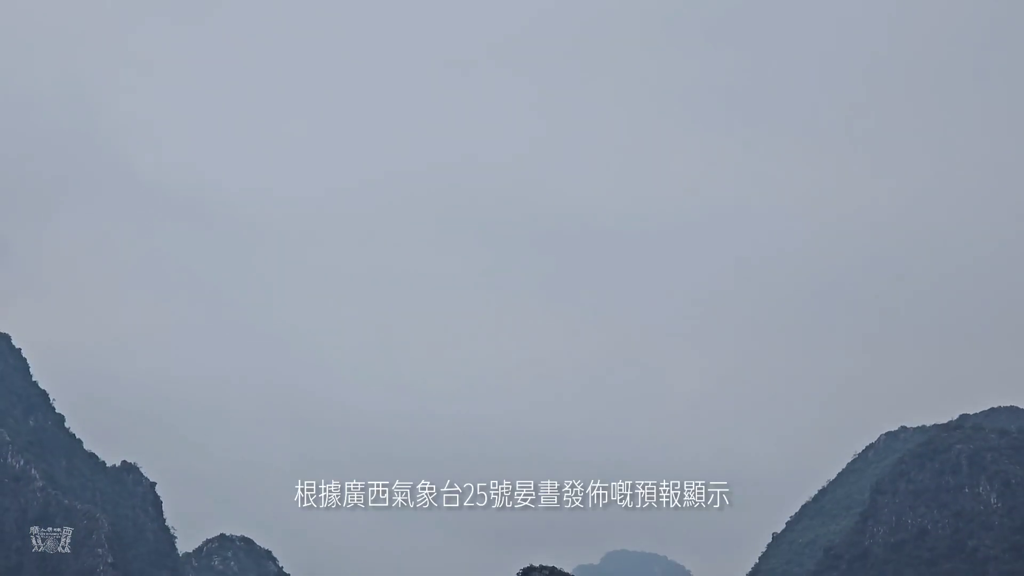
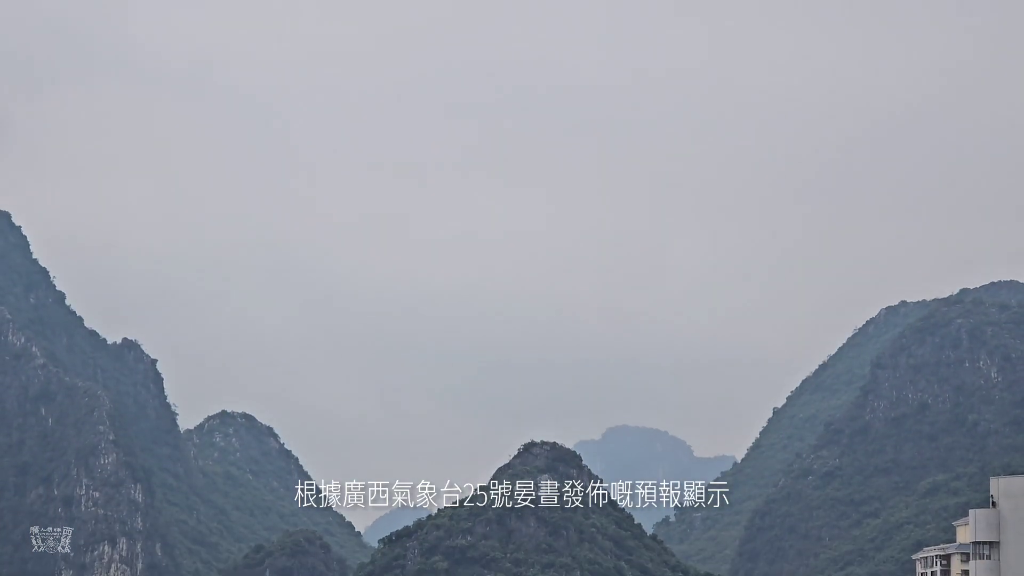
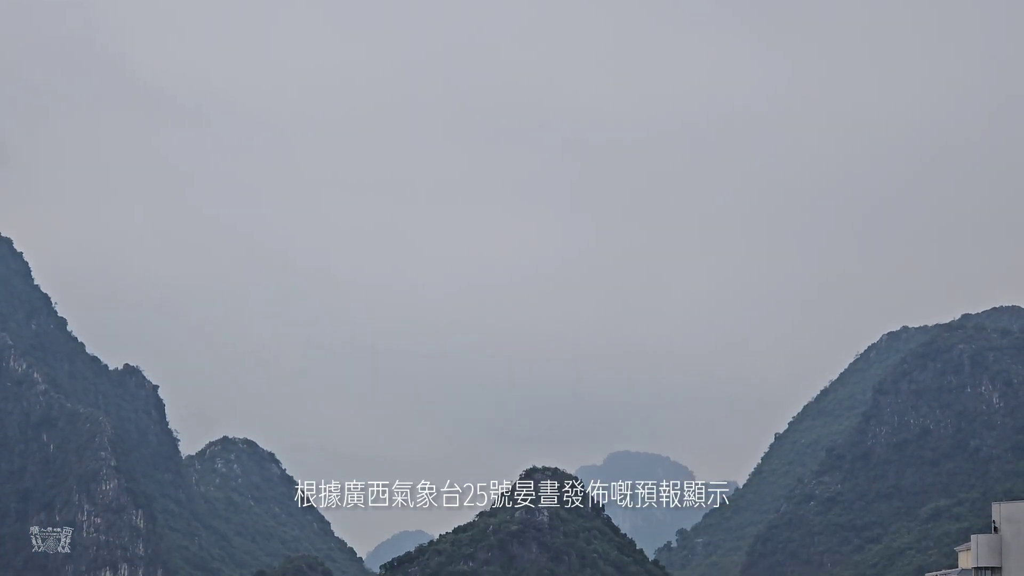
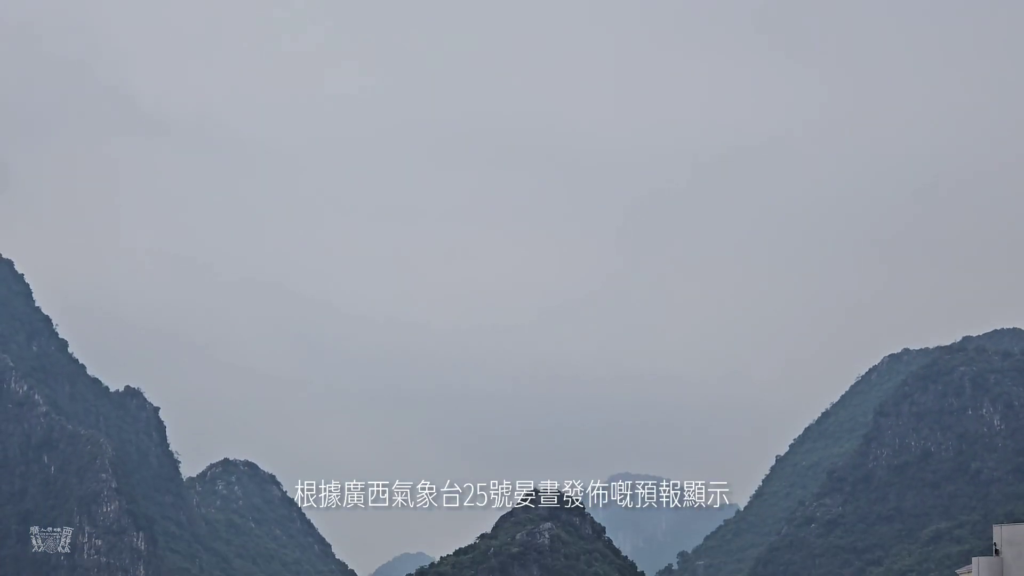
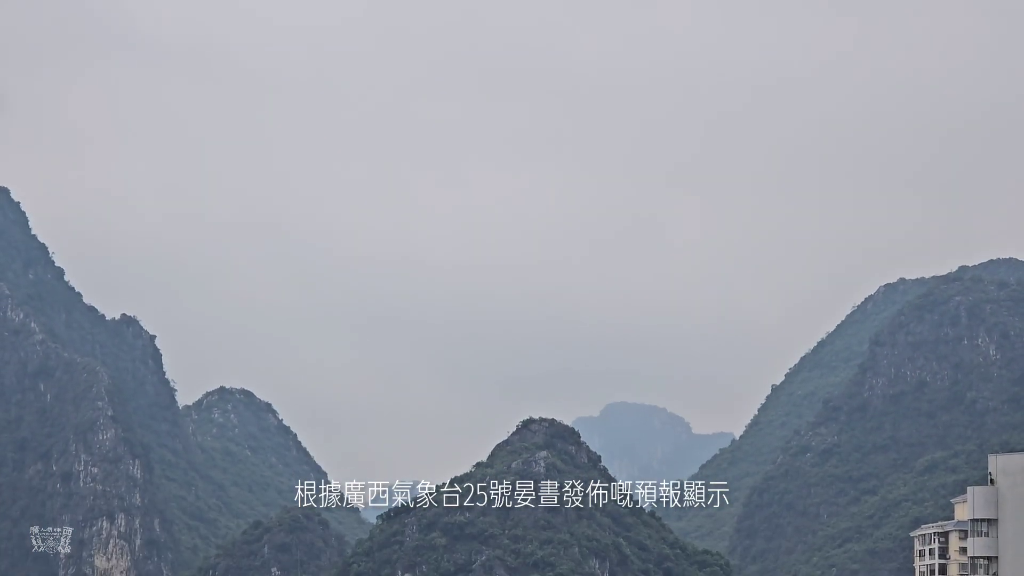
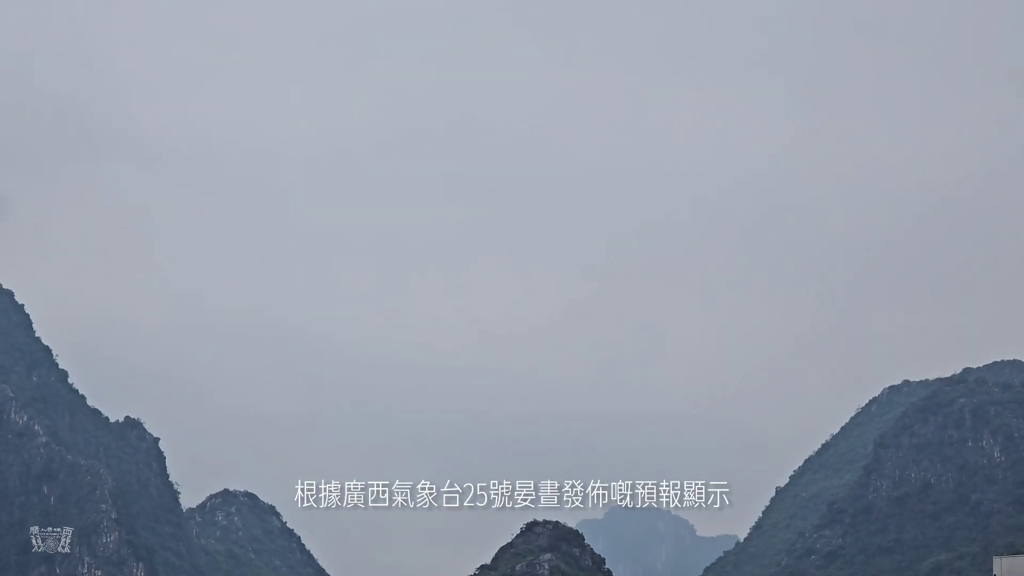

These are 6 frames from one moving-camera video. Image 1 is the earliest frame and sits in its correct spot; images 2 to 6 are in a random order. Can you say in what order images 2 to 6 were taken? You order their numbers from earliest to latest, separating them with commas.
6, 4, 3, 2, 5
